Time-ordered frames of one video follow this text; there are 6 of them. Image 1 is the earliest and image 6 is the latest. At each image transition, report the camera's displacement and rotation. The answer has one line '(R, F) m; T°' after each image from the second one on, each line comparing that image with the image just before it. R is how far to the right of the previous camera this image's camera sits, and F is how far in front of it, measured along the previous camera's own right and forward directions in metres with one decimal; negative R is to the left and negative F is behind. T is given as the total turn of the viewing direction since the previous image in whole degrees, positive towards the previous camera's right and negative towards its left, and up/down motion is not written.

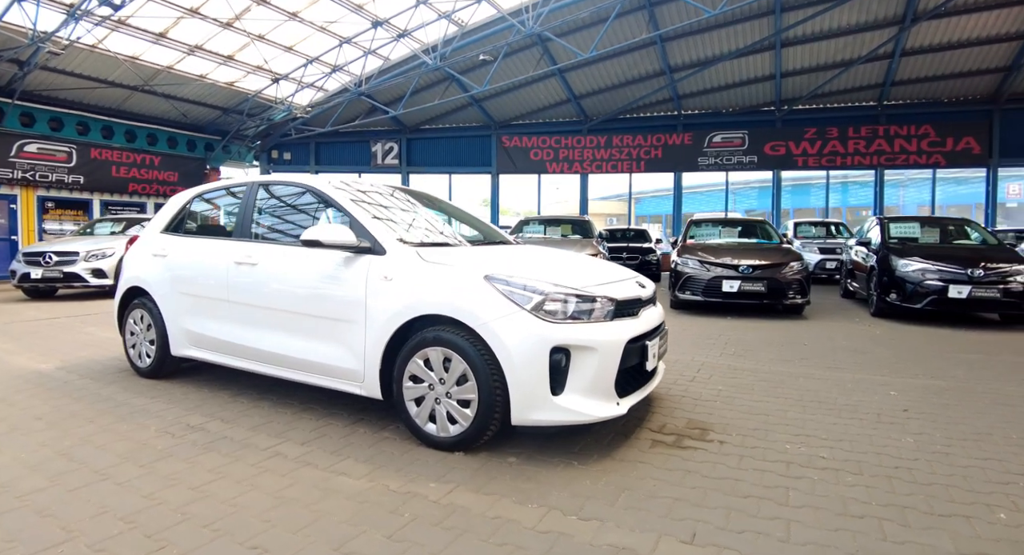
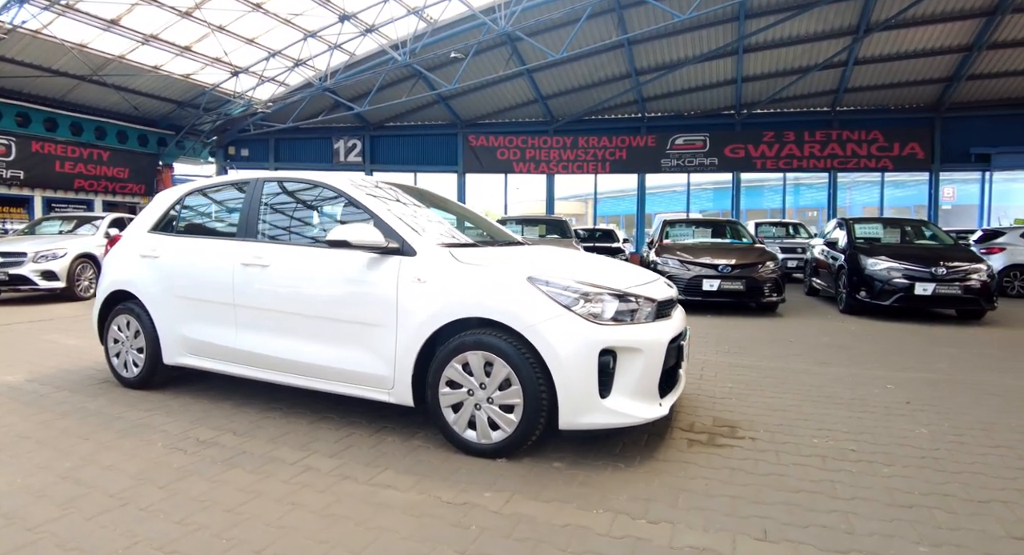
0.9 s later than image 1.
(-0.5, +0.1) m; +5°
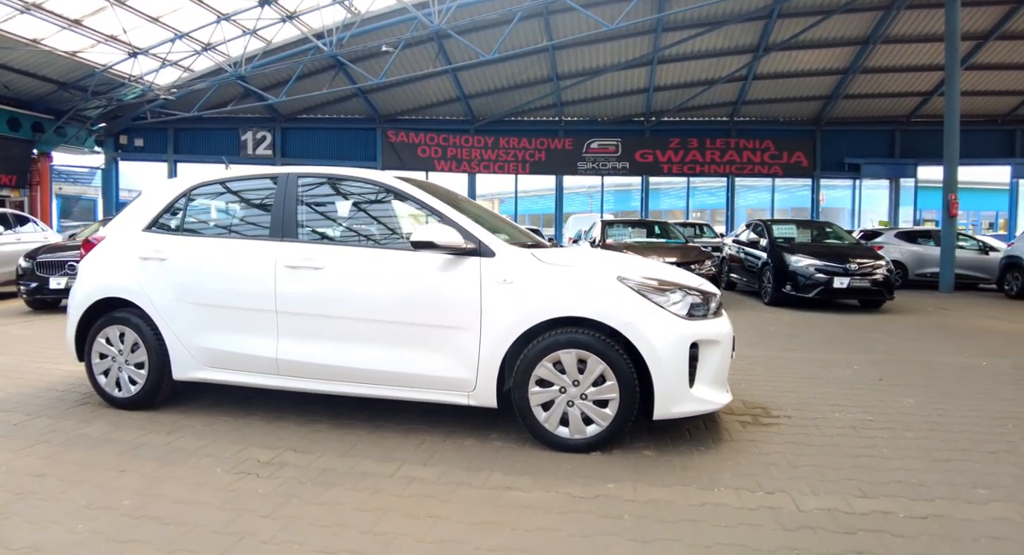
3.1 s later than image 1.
(-1.1, +0.1) m; +11°
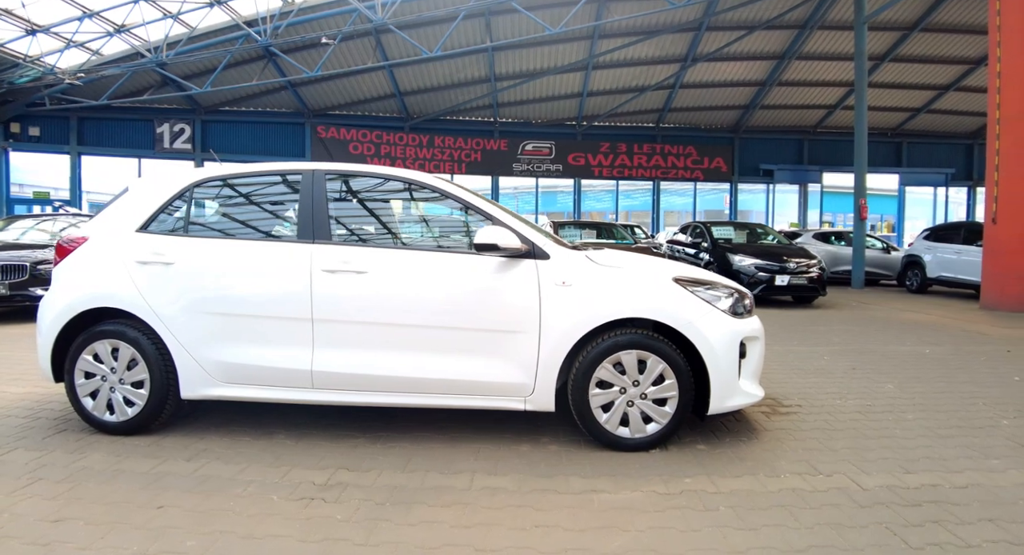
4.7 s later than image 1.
(-0.8, +0.1) m; +9°
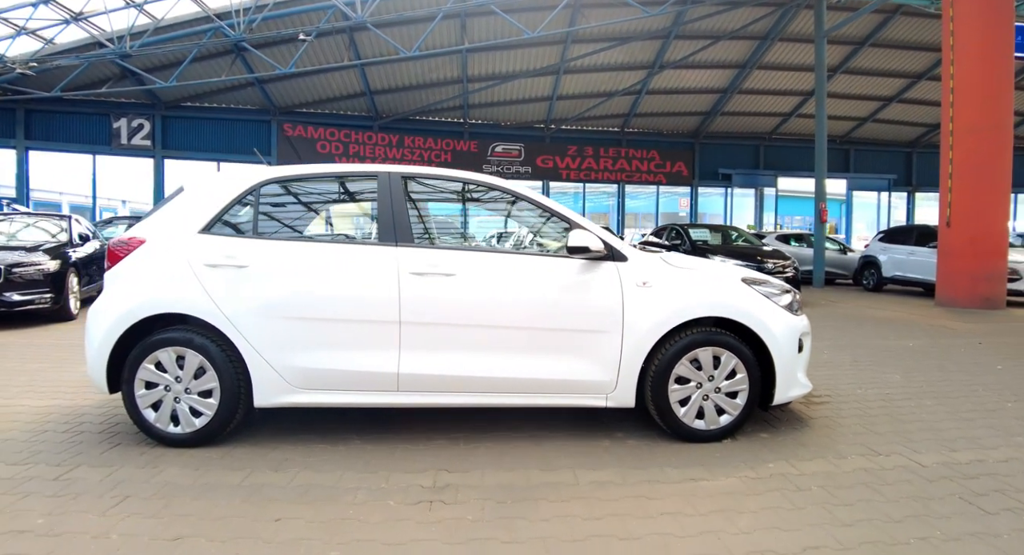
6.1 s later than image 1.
(-0.8, 0.0) m; +6°
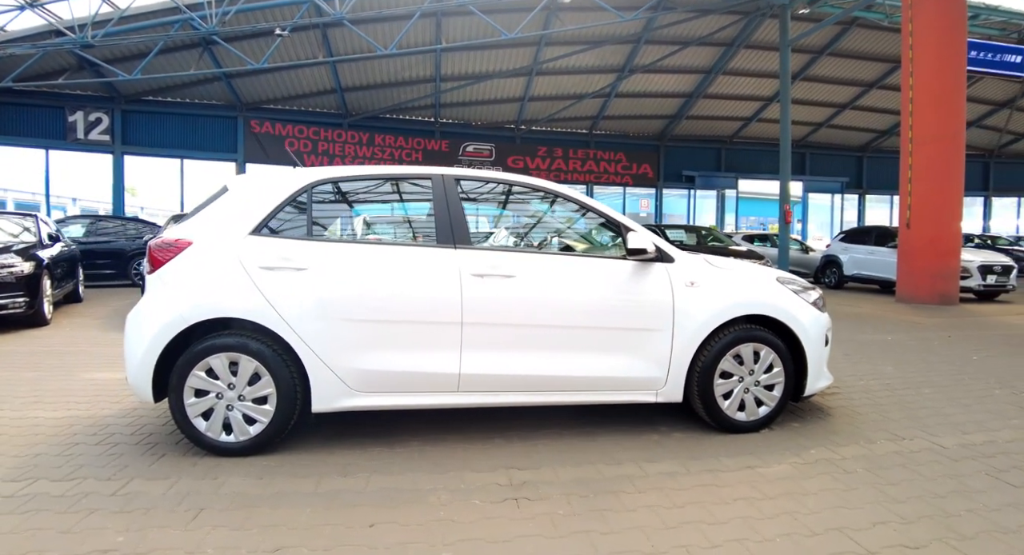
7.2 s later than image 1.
(-0.6, 0.0) m; +5°
